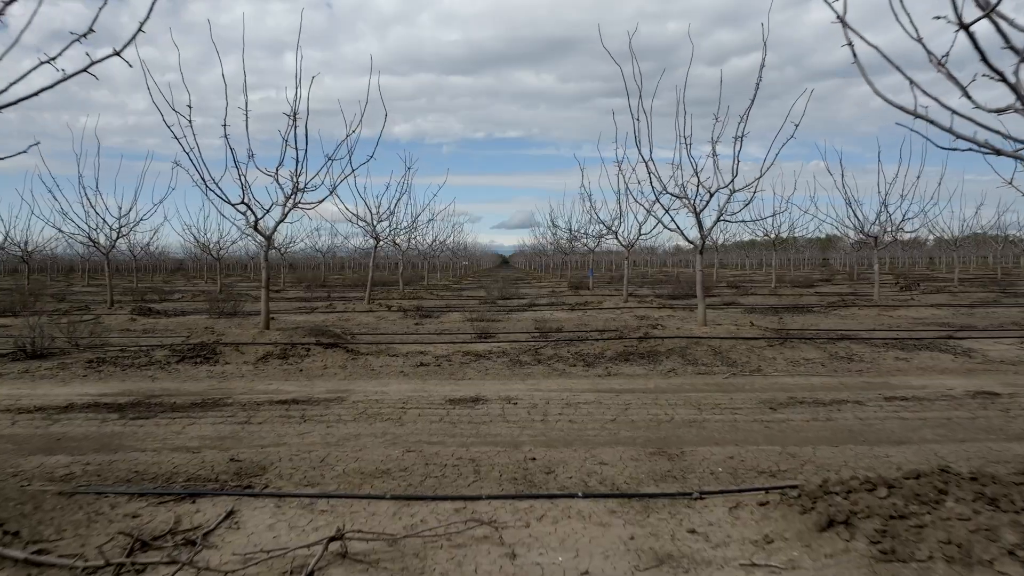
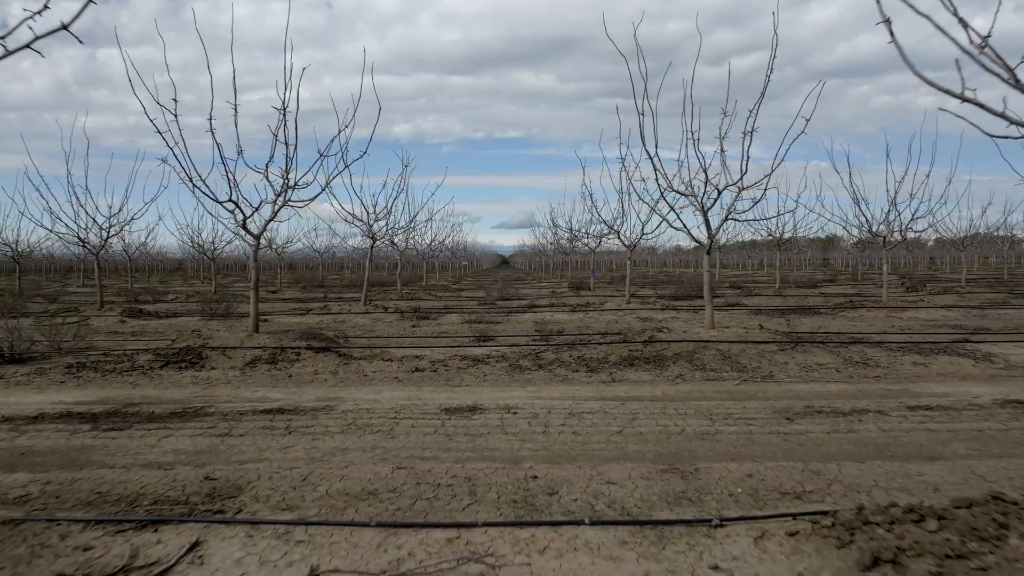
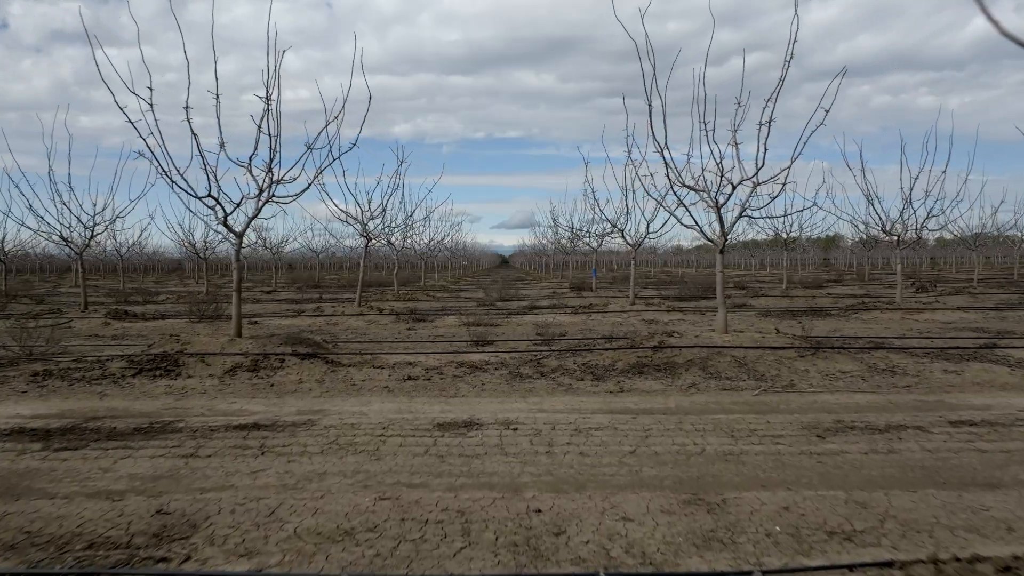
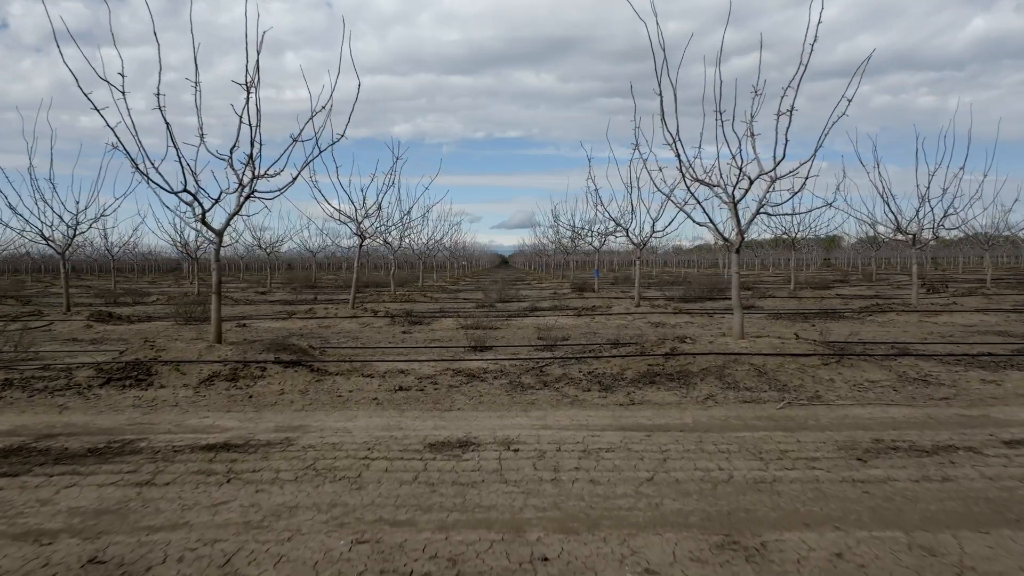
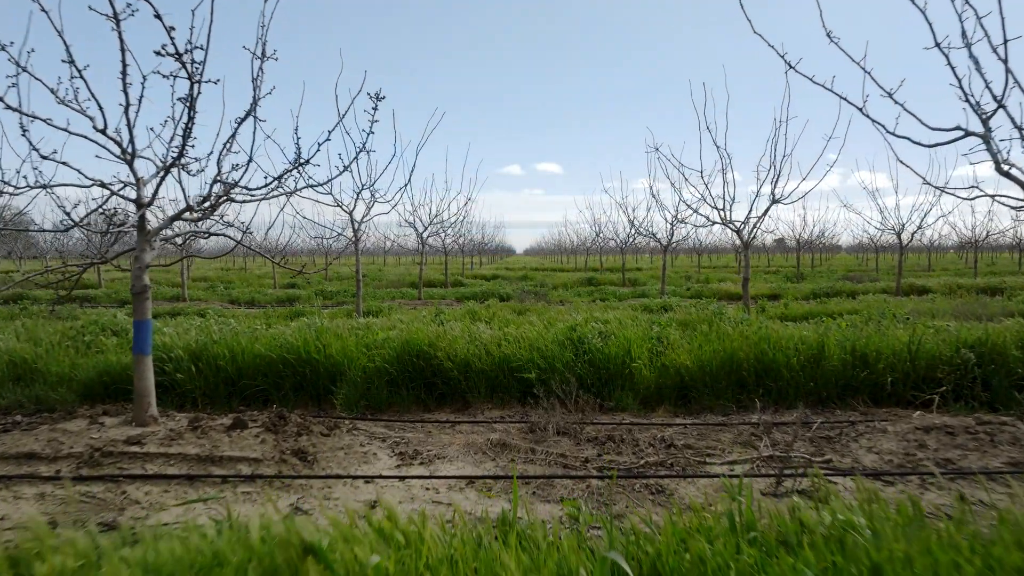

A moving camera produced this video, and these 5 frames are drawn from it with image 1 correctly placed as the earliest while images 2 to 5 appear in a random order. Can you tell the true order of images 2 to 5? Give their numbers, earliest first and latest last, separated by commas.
2, 3, 4, 5
